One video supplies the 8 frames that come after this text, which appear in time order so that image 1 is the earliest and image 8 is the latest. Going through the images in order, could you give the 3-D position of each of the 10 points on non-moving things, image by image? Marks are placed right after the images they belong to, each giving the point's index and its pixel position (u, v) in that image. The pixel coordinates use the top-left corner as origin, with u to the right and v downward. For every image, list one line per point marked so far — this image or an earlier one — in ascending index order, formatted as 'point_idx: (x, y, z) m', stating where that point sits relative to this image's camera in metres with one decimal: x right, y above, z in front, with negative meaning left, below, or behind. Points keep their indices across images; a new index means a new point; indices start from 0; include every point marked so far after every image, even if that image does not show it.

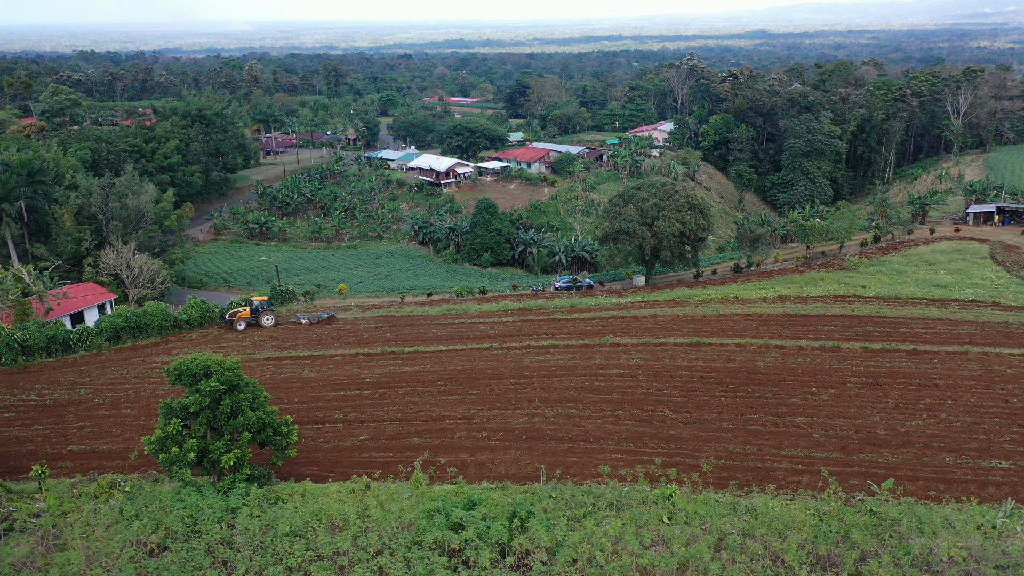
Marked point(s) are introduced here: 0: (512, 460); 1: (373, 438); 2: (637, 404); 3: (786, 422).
0: (0.0, -2.6, +12.2) m
1: (-2.2, -2.4, +13.1) m
2: (+2.2, -2.1, +14.9) m
3: (+4.7, -2.3, +14.1) m
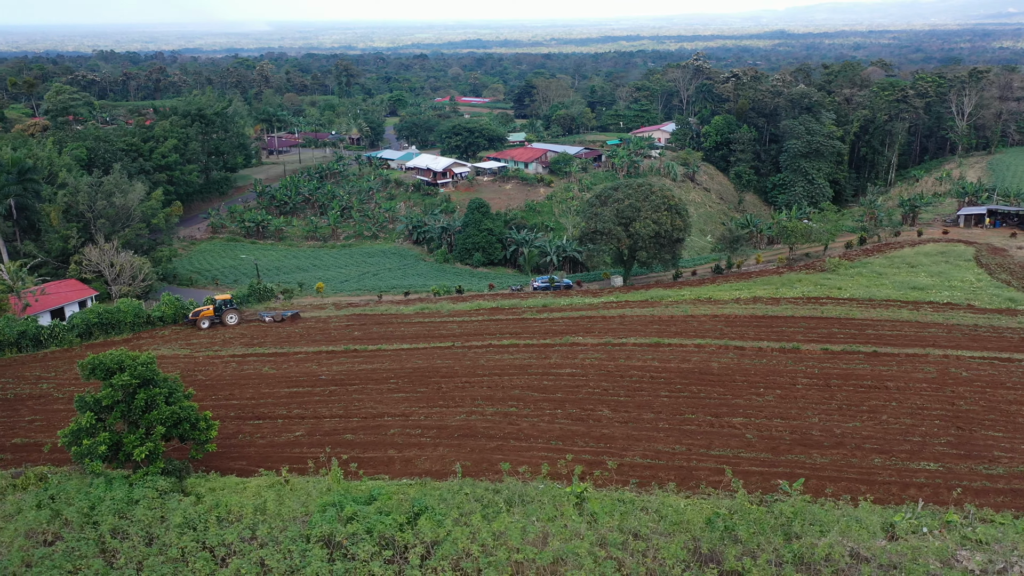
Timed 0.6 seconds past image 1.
0: (-1.1, -2.6, +12.3) m
1: (-3.3, -2.4, +13.3) m
2: (+1.2, -2.1, +15.0) m
3: (+3.6, -2.3, +14.1) m
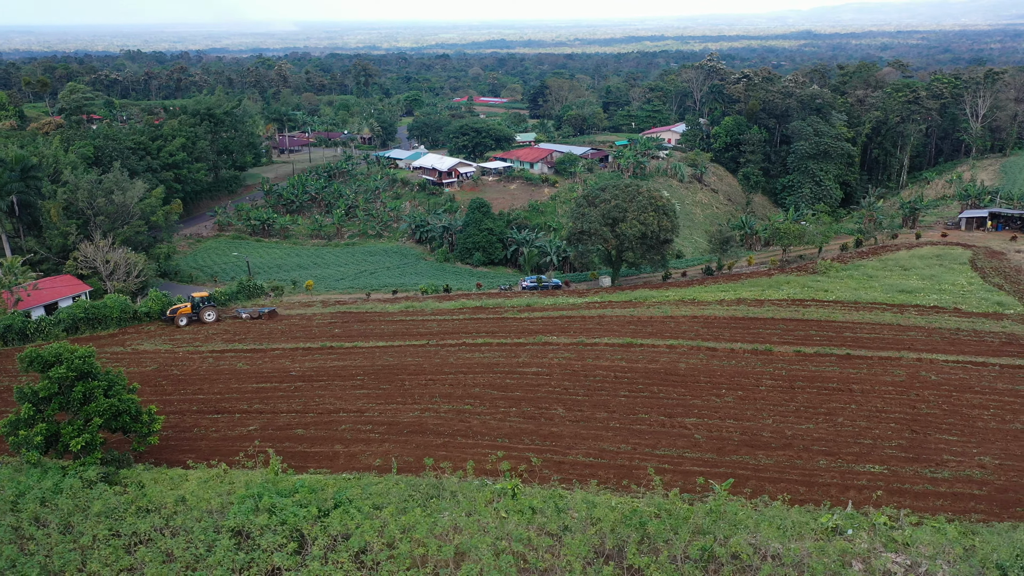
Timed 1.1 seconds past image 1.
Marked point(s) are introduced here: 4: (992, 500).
0: (-2.0, -2.5, +12.5) m
1: (-4.2, -2.3, +13.6) m
2: (+0.4, -2.1, +15.1) m
3: (+2.8, -2.3, +14.2) m
4: (+6.9, -3.1, +11.8) m
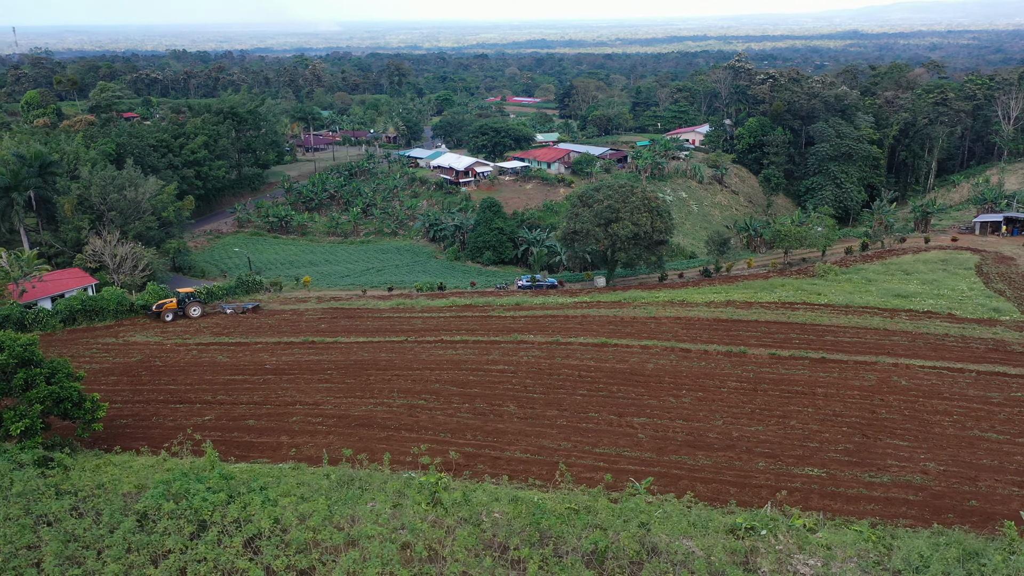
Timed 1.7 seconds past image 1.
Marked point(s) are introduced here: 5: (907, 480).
0: (-3.0, -2.5, +12.8) m
1: (-5.1, -2.2, +14.0) m
2: (-0.4, -2.1, +15.3) m
3: (+1.9, -2.3, +14.2) m
4: (+5.9, -3.1, +11.7) m
5: (+6.0, -2.9, +12.5) m
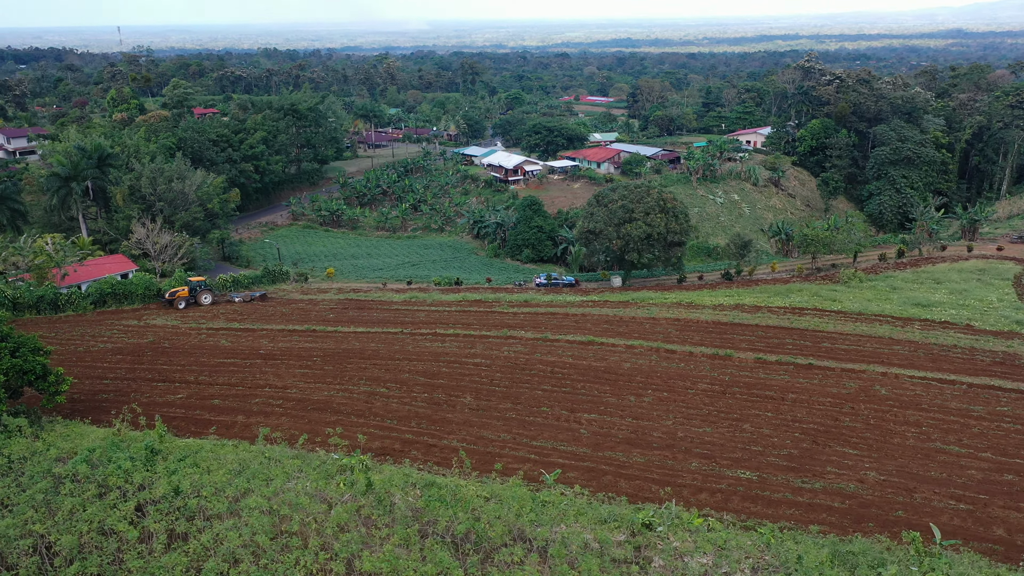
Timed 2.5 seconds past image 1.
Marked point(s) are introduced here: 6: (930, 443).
0: (-4.0, -2.3, +13.5) m
1: (-6.0, -2.0, +14.9) m
2: (-1.2, -2.0, +15.8) m
3: (+1.0, -2.3, +14.5) m
4: (+4.7, -3.2, +11.6) m
5: (+4.9, -3.0, +12.3) m
6: (+7.3, -2.7, +14.3) m
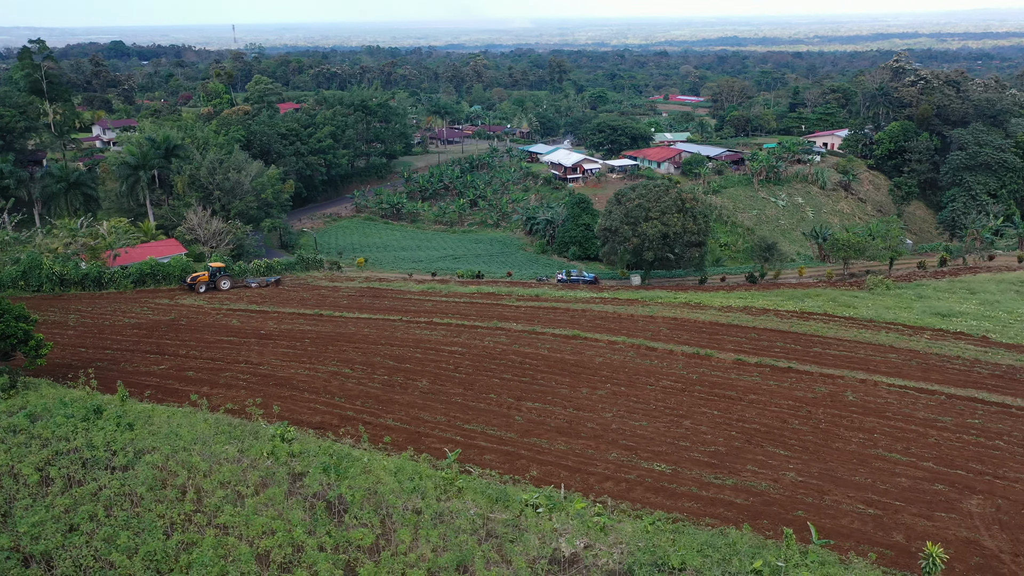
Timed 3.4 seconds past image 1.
0: (-5.0, -1.9, +14.6) m
1: (-6.9, -1.6, +16.2) m
2: (-2.0, -1.7, +16.5) m
3: (0.0, -2.2, +15.0) m
4: (+3.3, -3.2, +11.7) m
5: (+3.6, -3.0, +12.4) m
6: (+6.3, -2.8, +14.2) m
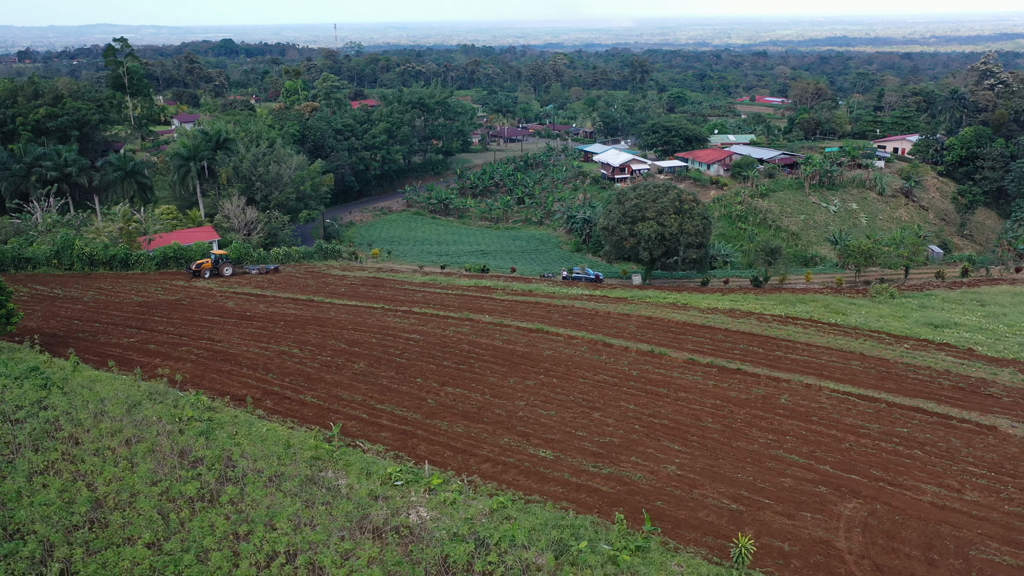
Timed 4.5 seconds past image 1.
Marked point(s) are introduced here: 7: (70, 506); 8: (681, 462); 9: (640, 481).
0: (-6.6, -1.6, +15.9) m
1: (-8.2, -1.2, +17.7) m
2: (-3.4, -1.5, +17.5) m
3: (-1.5, -2.0, +15.8) m
4: (+1.4, -3.1, +12.1) m
5: (+1.8, -2.9, +12.8) m
6: (+4.6, -2.8, +14.3) m
7: (-5.1, -2.5, +9.5) m
8: (+2.8, -2.9, +13.4) m
9: (+2.0, -3.0, +12.7) m
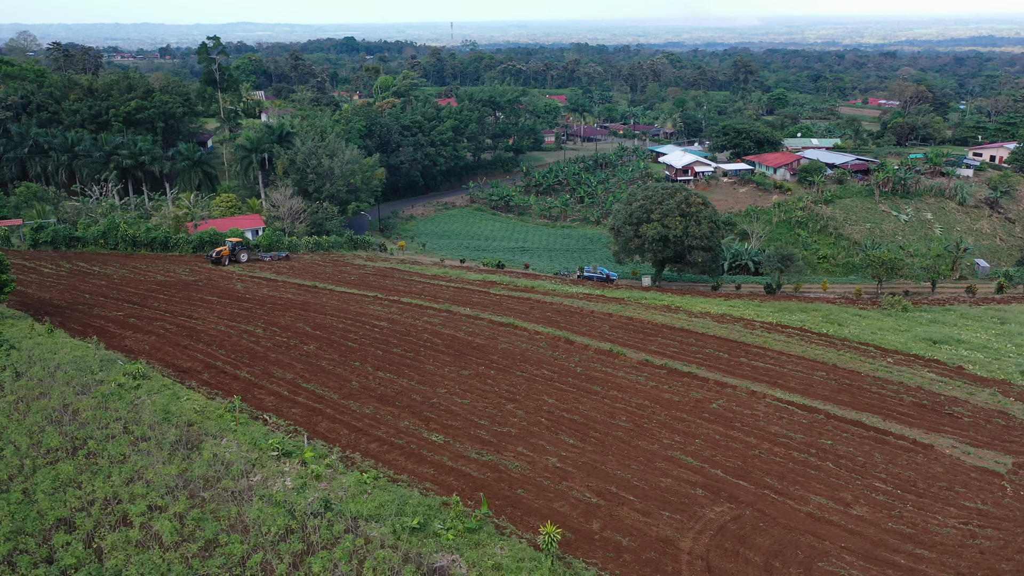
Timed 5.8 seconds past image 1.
0: (-8.0, -1.1, +17.5) m
1: (-9.3, -0.6, +19.4) m
2: (-4.6, -1.2, +18.6) m
3: (-3.0, -1.7, +16.6) m
4: (-0.6, -3.0, +12.6) m
5: (-0.1, -2.9, +13.3) m
6: (+2.8, -2.9, +14.3) m
7: (-7.4, -2.1, +10.9) m
8: (+0.9, -2.8, +13.7) m
9: (0.0, -2.9, +13.1) m
